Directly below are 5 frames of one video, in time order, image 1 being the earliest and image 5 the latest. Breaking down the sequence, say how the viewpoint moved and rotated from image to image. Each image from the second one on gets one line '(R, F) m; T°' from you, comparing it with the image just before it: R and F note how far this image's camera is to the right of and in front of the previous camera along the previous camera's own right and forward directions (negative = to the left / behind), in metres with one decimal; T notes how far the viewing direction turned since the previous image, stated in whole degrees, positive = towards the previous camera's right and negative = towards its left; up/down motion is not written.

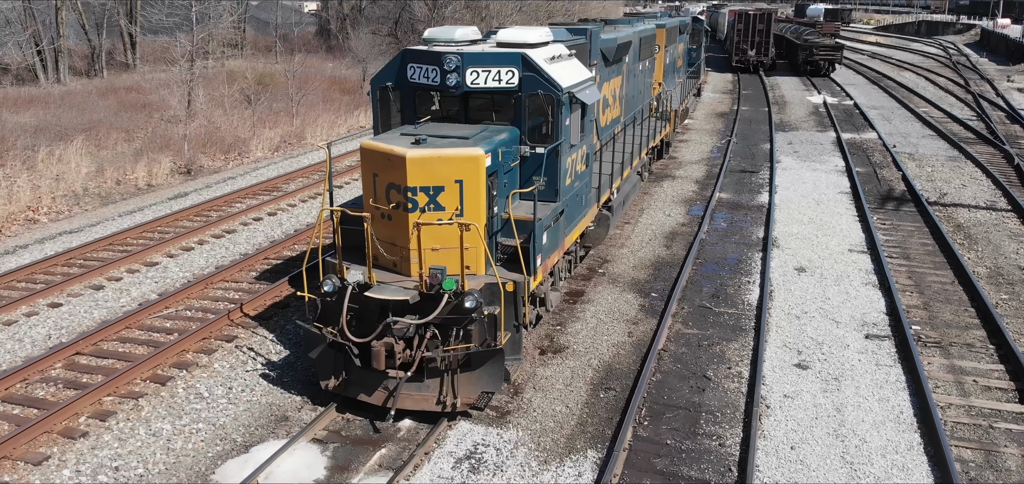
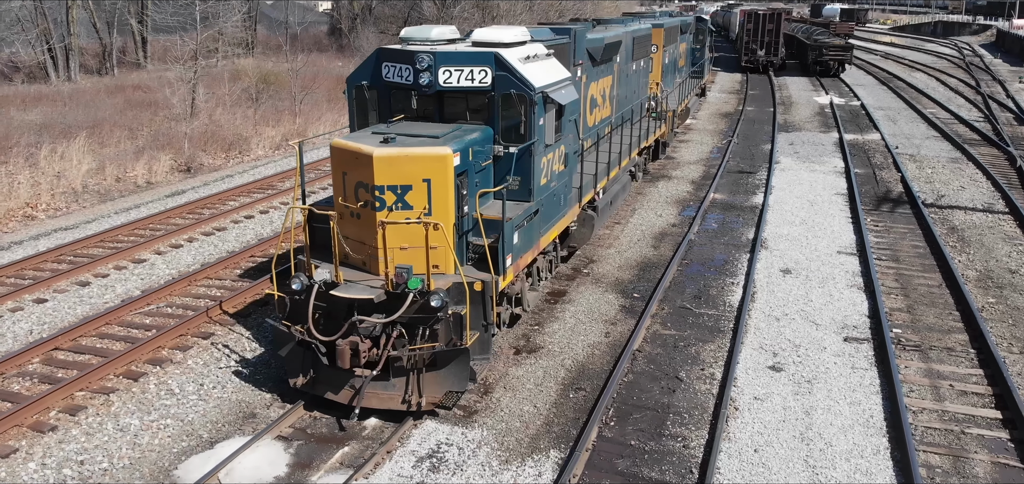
(+0.4, 0.0) m; -1°
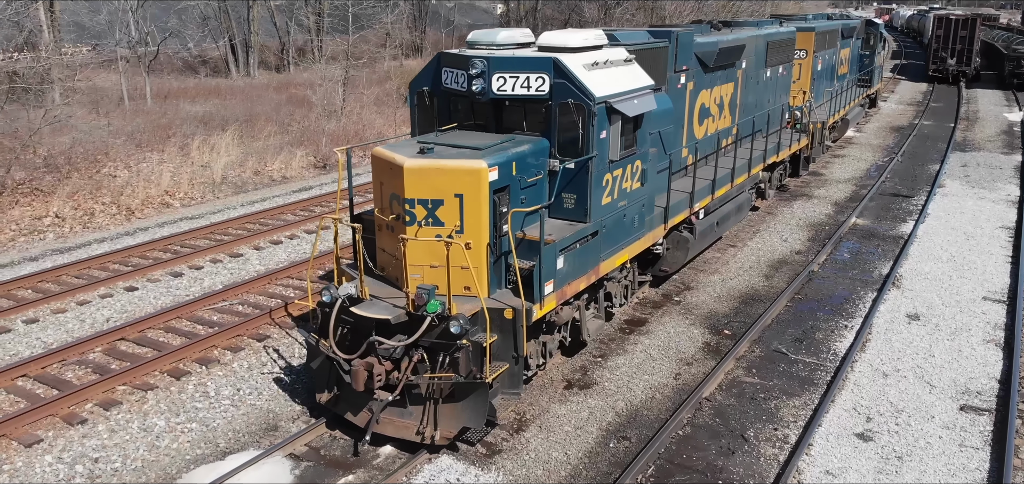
(+1.0, +0.8) m; -12°
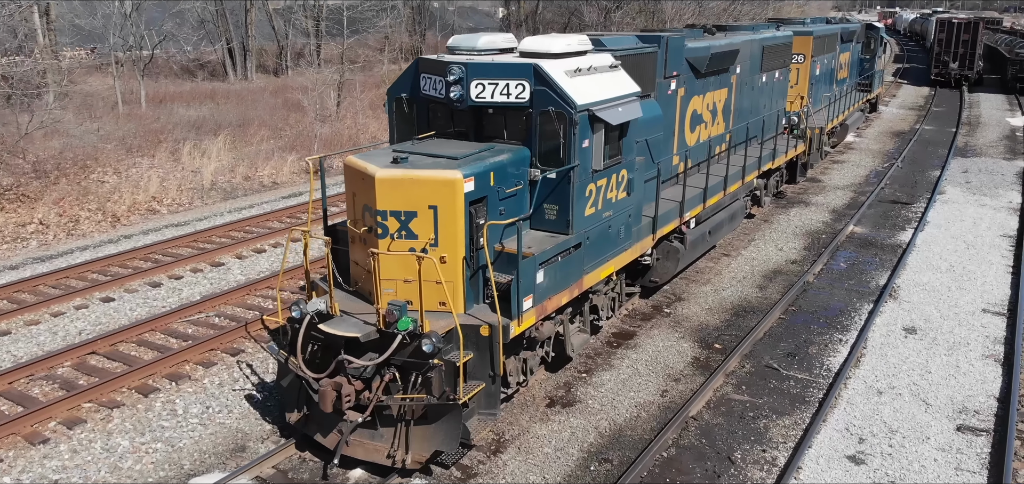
(+0.2, +0.3) m; 0°
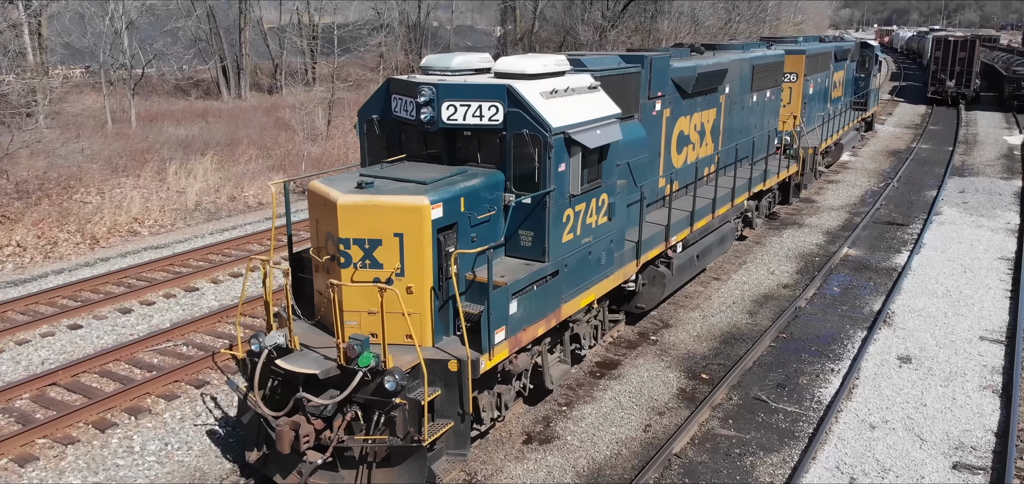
(+0.2, +0.3) m; 0°
